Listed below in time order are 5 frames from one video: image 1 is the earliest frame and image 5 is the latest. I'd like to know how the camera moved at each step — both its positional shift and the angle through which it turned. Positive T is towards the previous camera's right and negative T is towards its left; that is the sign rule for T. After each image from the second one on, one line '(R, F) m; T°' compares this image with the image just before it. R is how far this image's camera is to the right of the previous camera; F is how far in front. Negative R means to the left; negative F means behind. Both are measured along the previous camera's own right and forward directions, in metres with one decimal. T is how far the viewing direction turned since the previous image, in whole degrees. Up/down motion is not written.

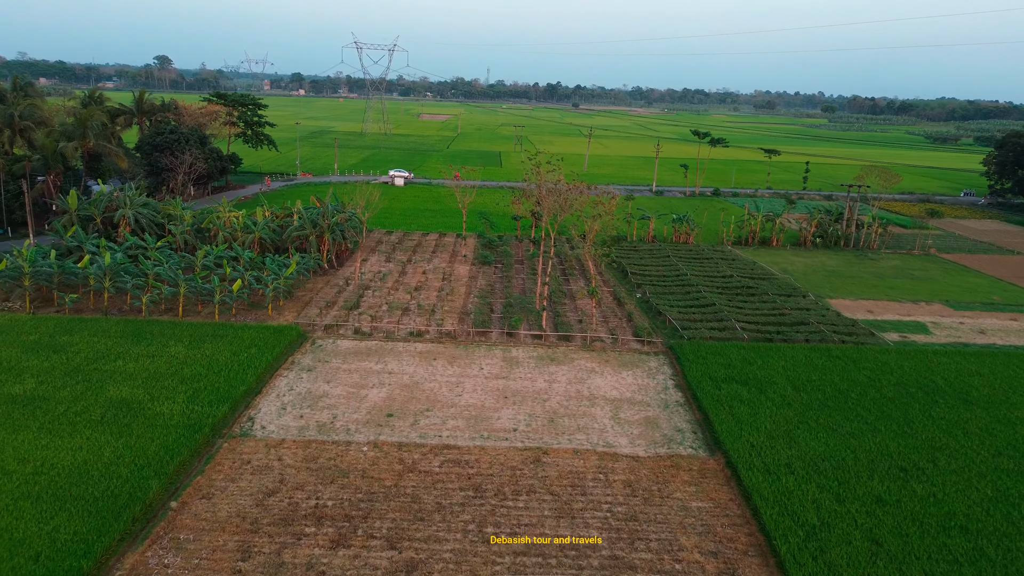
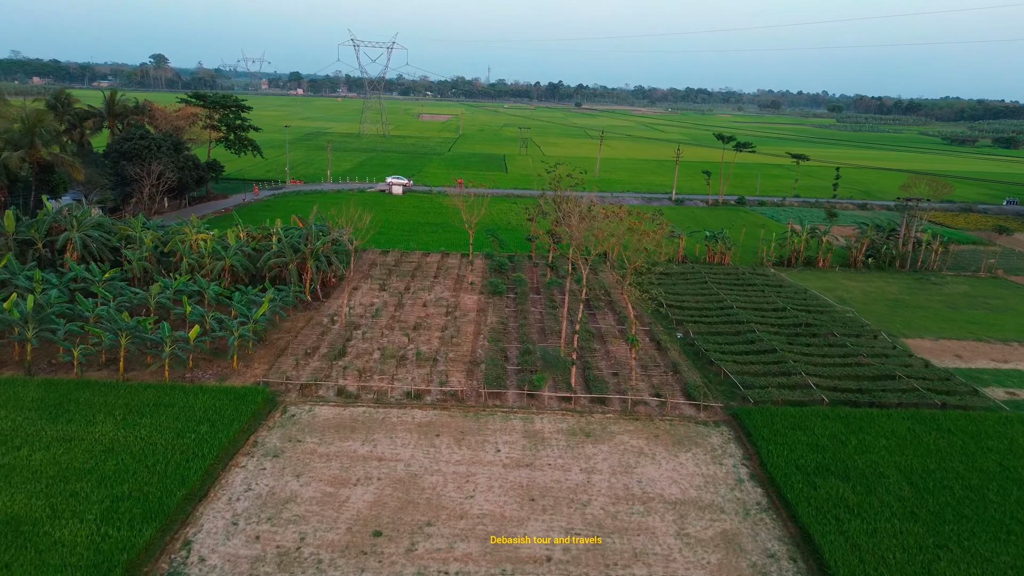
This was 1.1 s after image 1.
(-0.7, +3.6) m; 0°
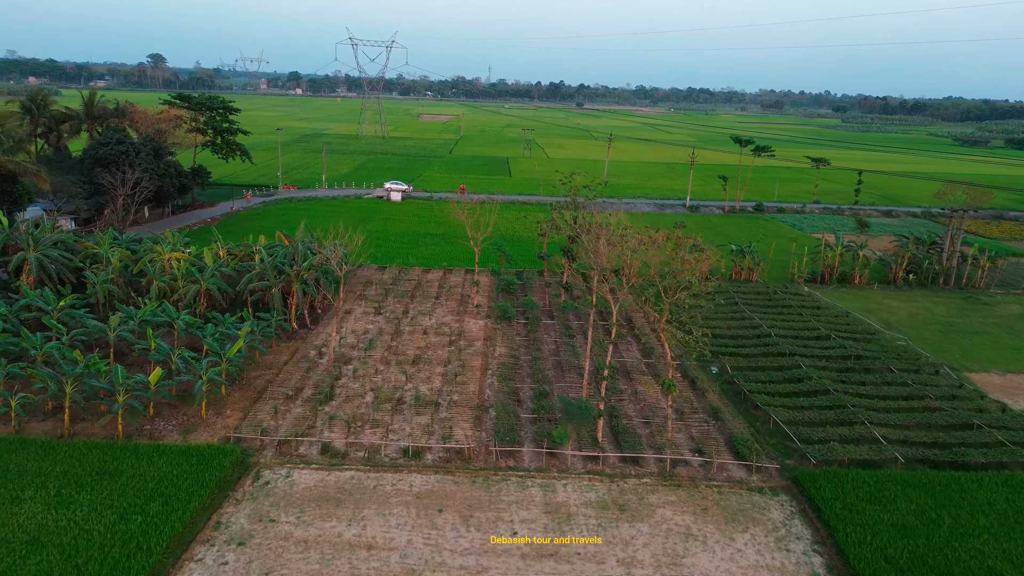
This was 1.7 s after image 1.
(-0.4, +2.3) m; 0°
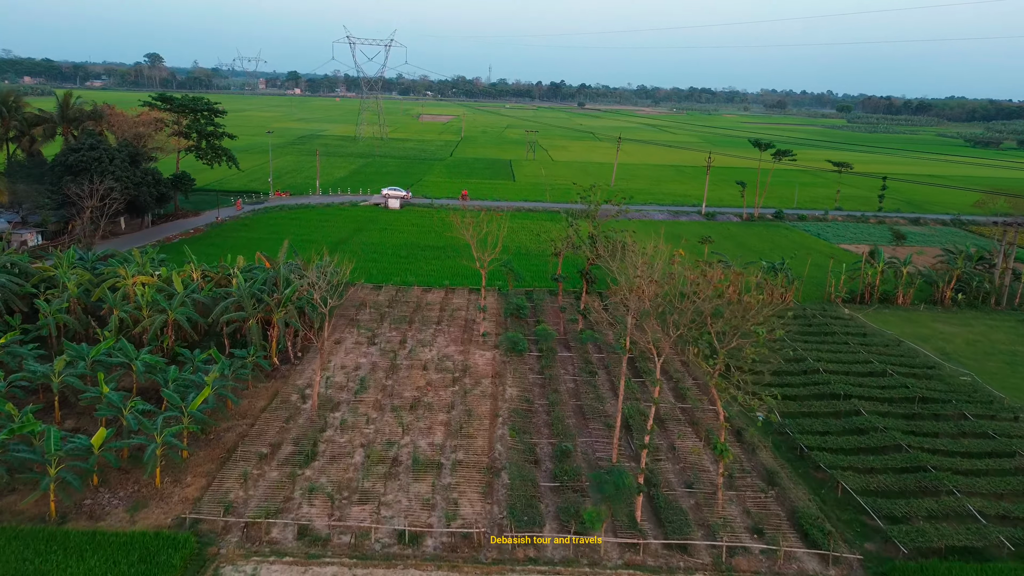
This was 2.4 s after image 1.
(-0.4, +2.3) m; 0°
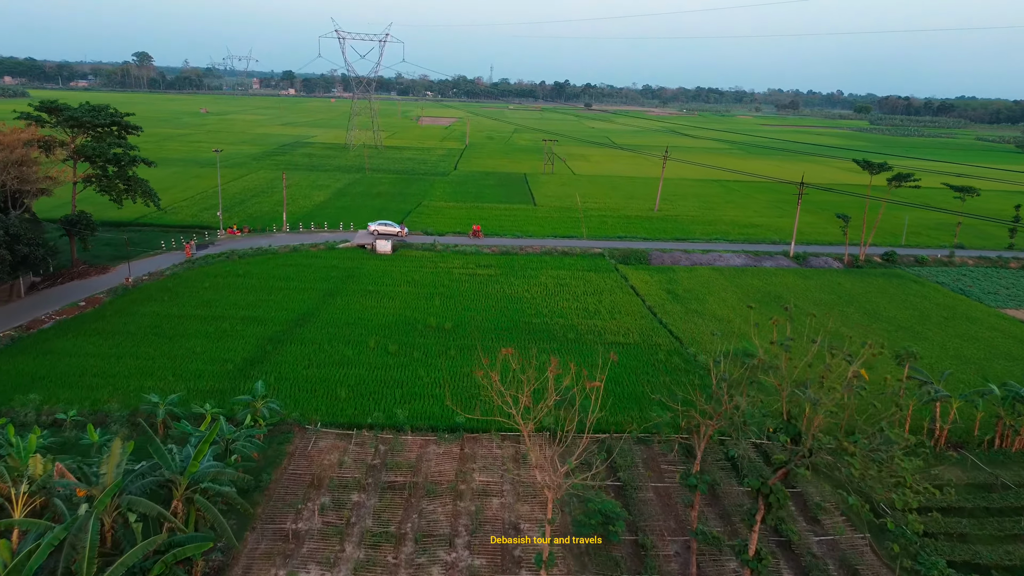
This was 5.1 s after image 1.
(-1.7, +9.3) m; 0°
